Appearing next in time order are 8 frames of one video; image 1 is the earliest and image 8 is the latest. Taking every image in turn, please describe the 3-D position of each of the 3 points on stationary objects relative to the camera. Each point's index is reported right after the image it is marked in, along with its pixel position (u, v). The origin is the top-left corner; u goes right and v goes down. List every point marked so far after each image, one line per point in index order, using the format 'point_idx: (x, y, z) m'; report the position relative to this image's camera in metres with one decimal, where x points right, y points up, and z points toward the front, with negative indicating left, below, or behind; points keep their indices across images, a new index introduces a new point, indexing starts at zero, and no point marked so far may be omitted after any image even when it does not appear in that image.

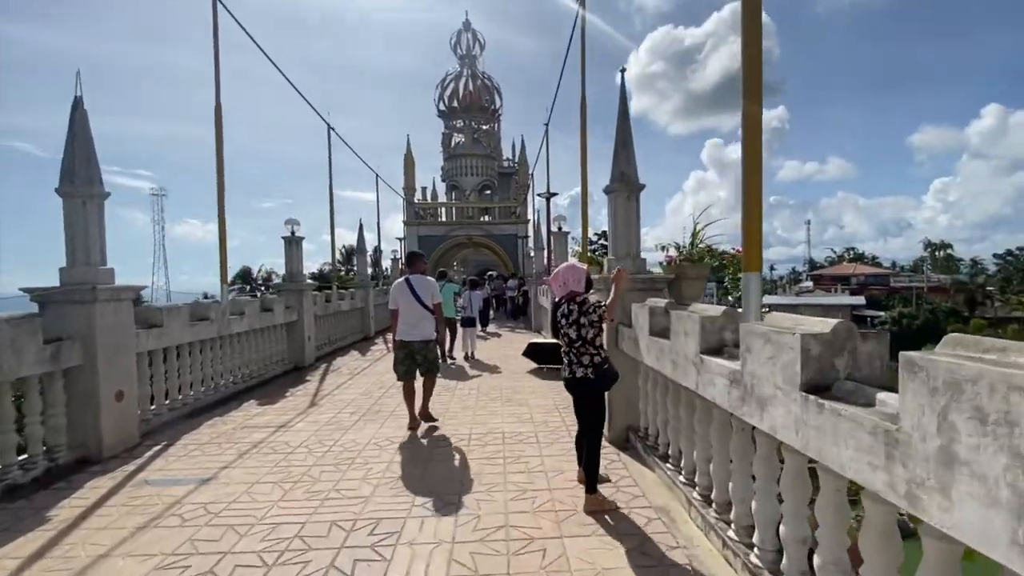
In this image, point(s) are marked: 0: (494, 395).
0: (-0.2, -1.3, +5.9) m
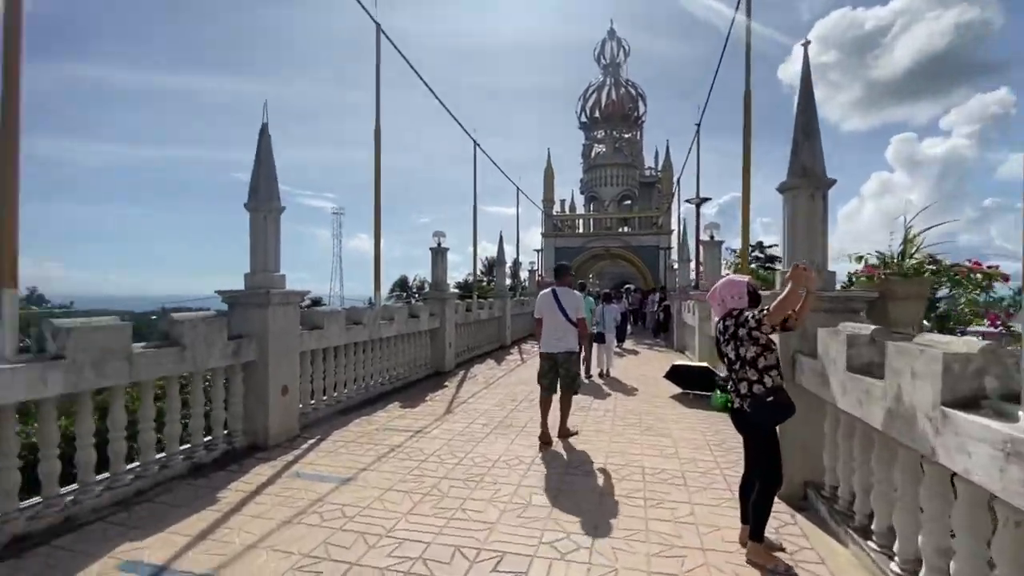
0: (+1.3, -1.5, +5.4) m
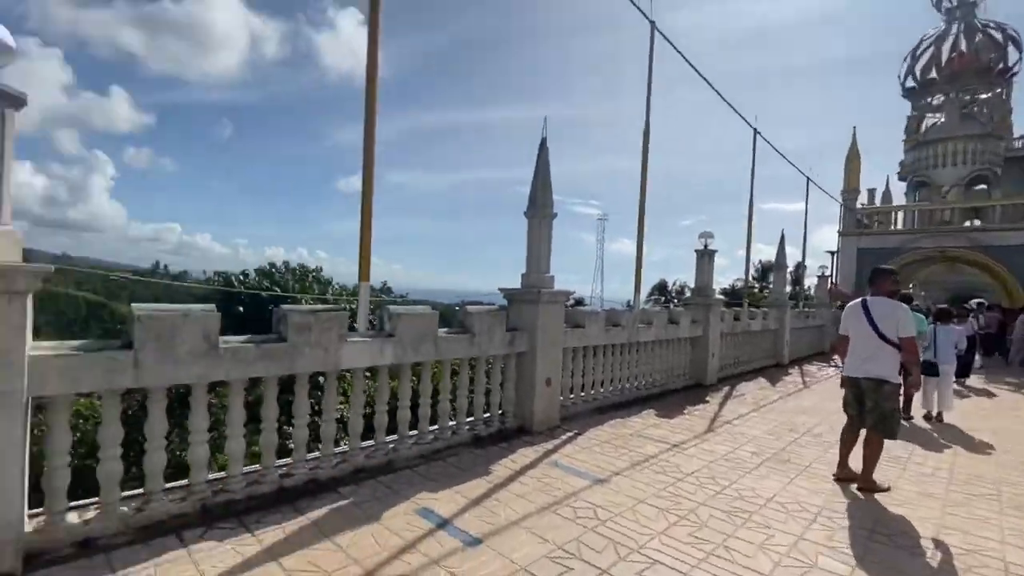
0: (+3.8, -1.6, +3.8) m
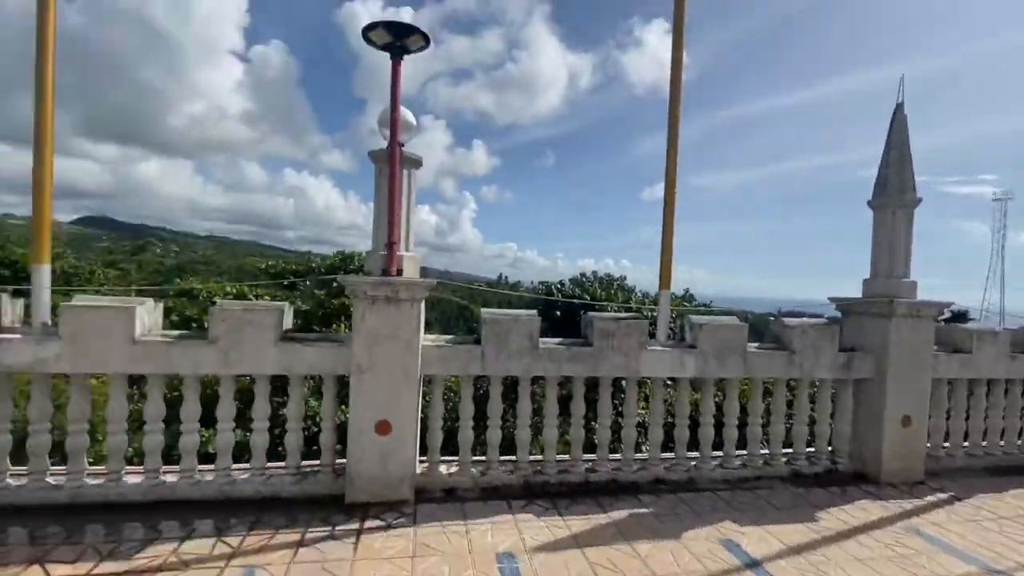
0: (+5.3, -1.7, +0.9) m
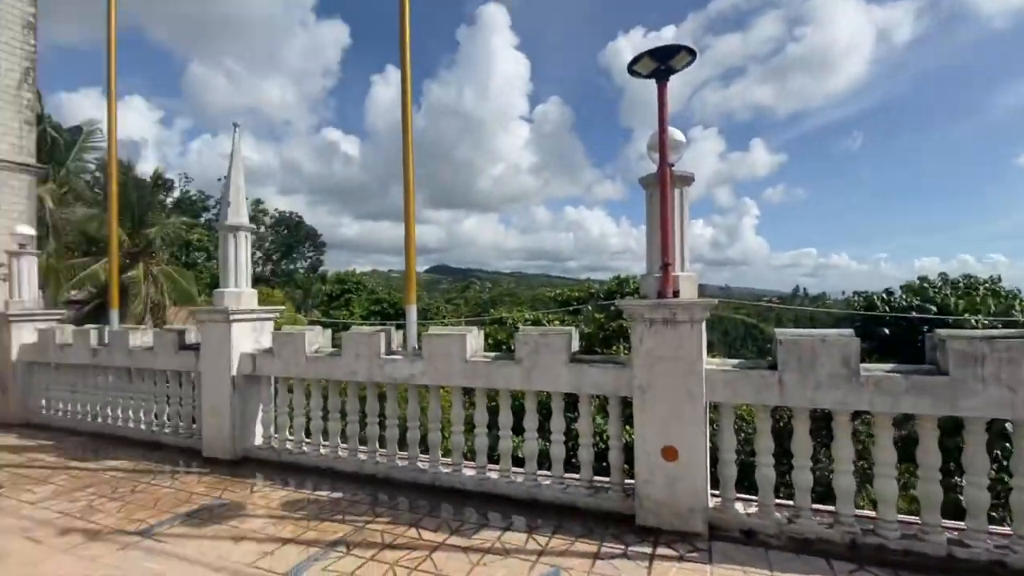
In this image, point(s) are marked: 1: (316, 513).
0: (+5.0, -1.3, -2.1) m
1: (-2.0, -2.2, +4.8) m
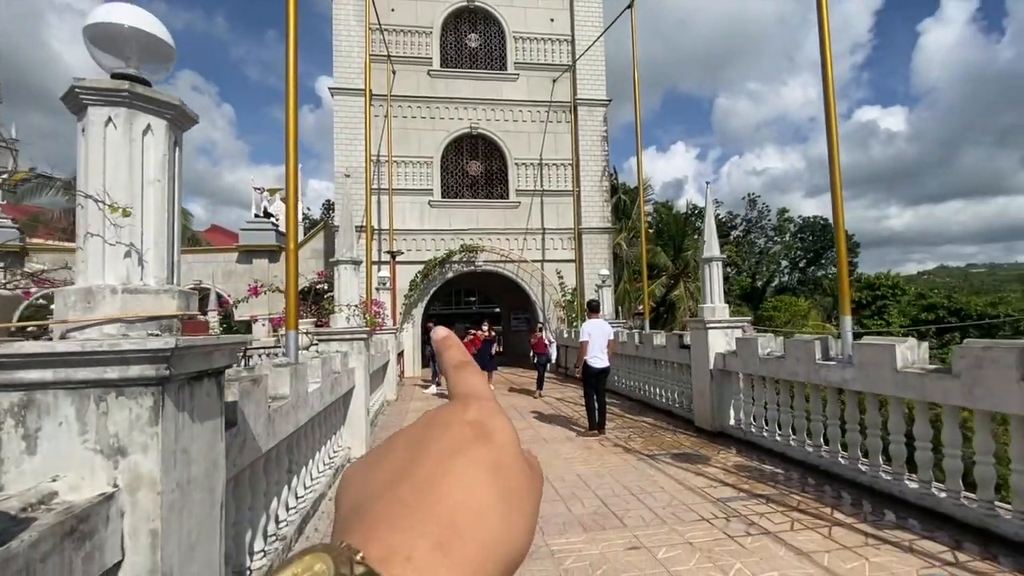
0: (+1.0, -1.2, -3.4) m
1: (+3.2, -2.4, +6.2) m
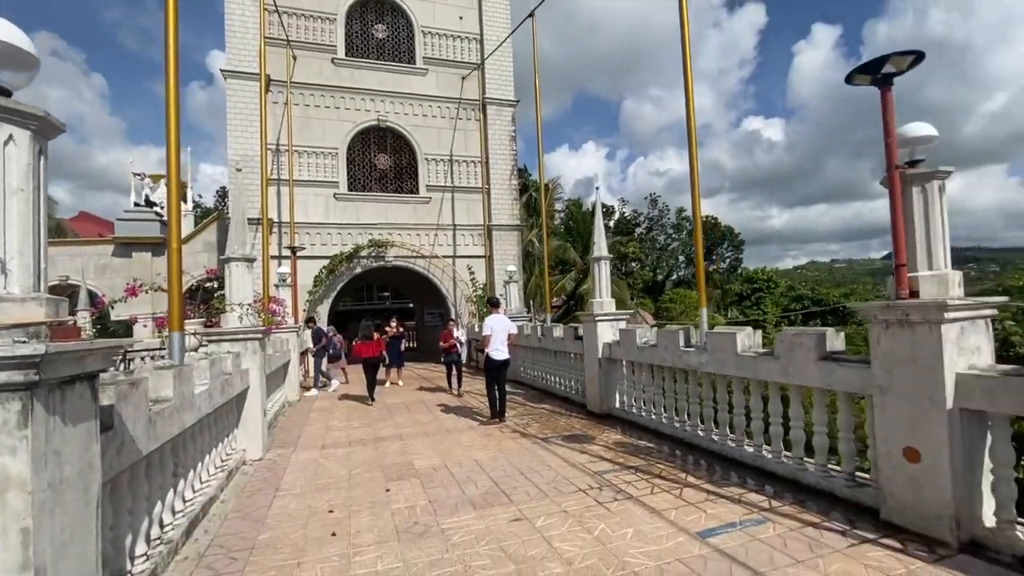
0: (+1.3, -1.3, -2.8) m
1: (+1.8, -2.4, +7.0) m
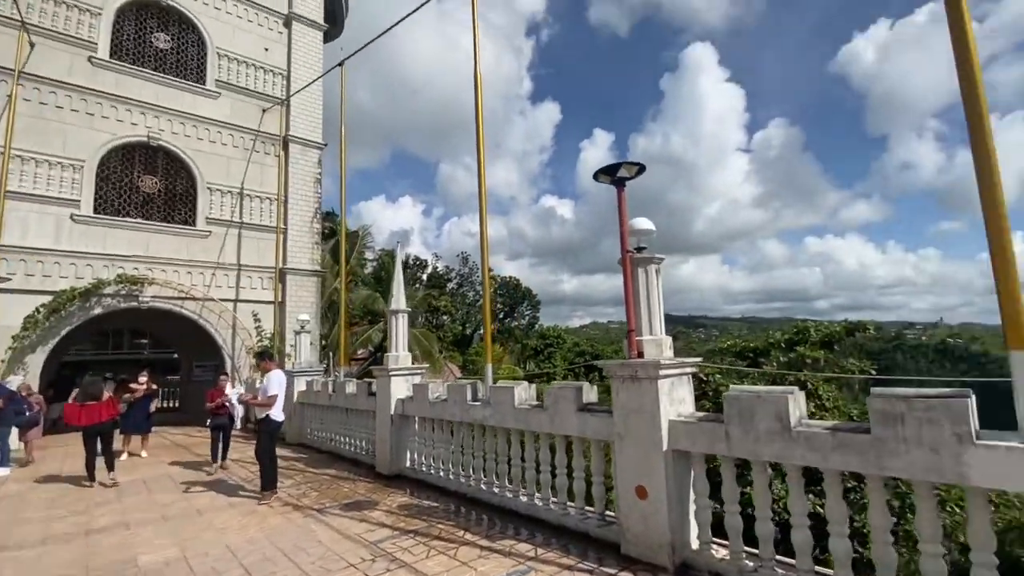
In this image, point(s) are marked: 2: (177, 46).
0: (+1.9, -1.1, -2.3) m
1: (-1.4, -3.2, +6.8) m
2: (-11.9, +8.6, +17.1) m
